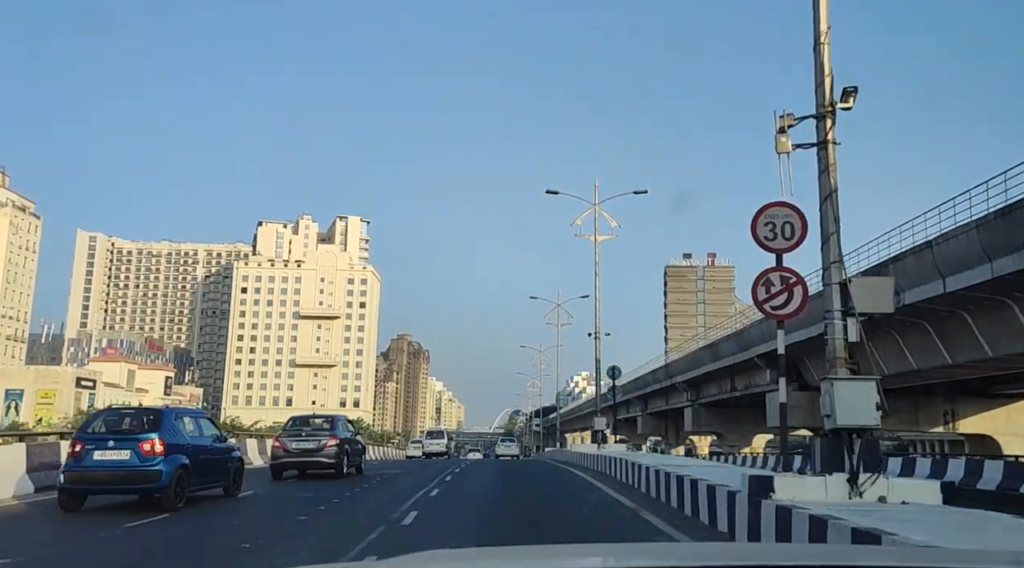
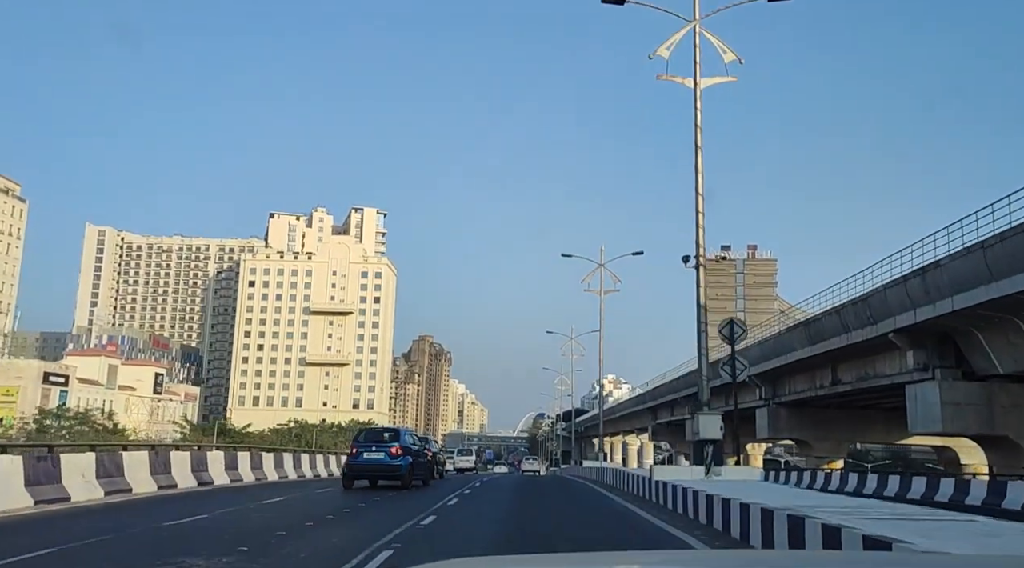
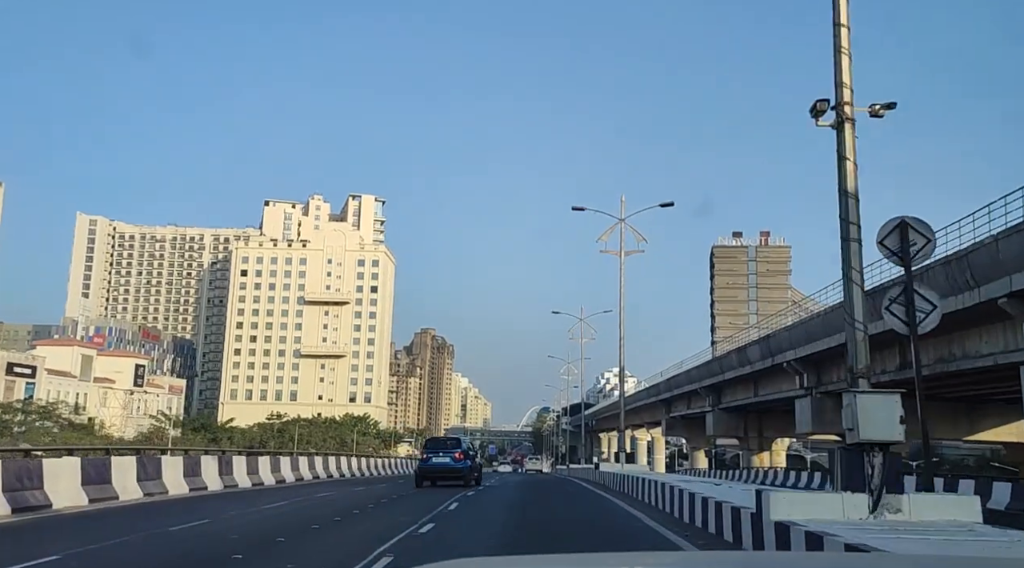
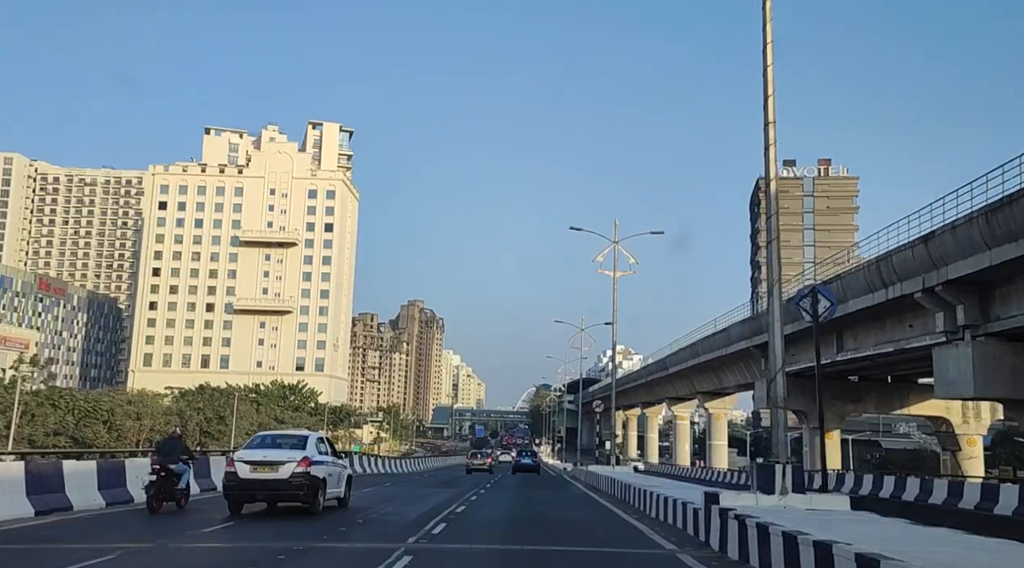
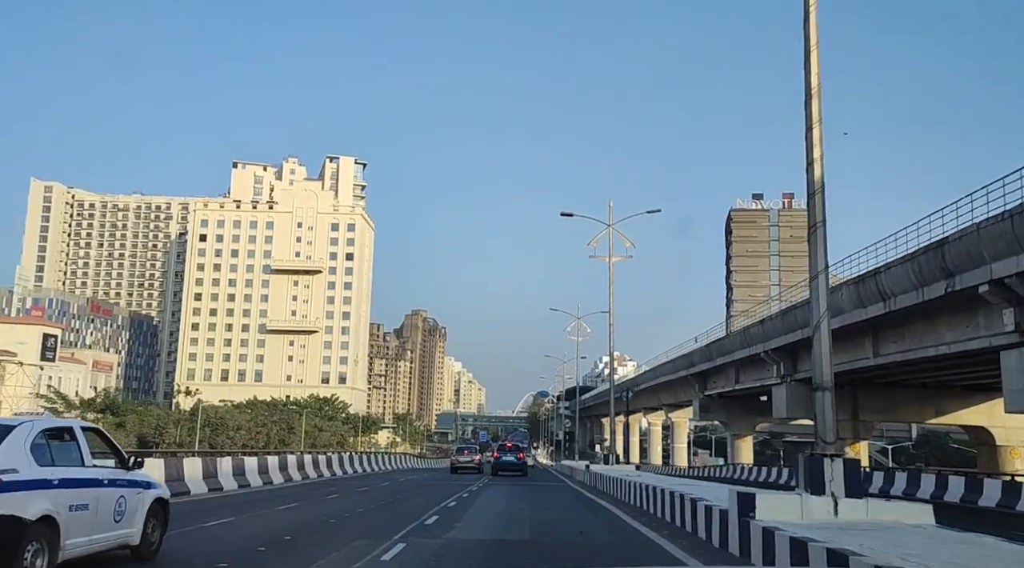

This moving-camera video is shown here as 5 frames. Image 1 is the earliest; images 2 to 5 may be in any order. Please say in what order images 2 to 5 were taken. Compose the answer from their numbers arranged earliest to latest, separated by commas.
2, 3, 5, 4
